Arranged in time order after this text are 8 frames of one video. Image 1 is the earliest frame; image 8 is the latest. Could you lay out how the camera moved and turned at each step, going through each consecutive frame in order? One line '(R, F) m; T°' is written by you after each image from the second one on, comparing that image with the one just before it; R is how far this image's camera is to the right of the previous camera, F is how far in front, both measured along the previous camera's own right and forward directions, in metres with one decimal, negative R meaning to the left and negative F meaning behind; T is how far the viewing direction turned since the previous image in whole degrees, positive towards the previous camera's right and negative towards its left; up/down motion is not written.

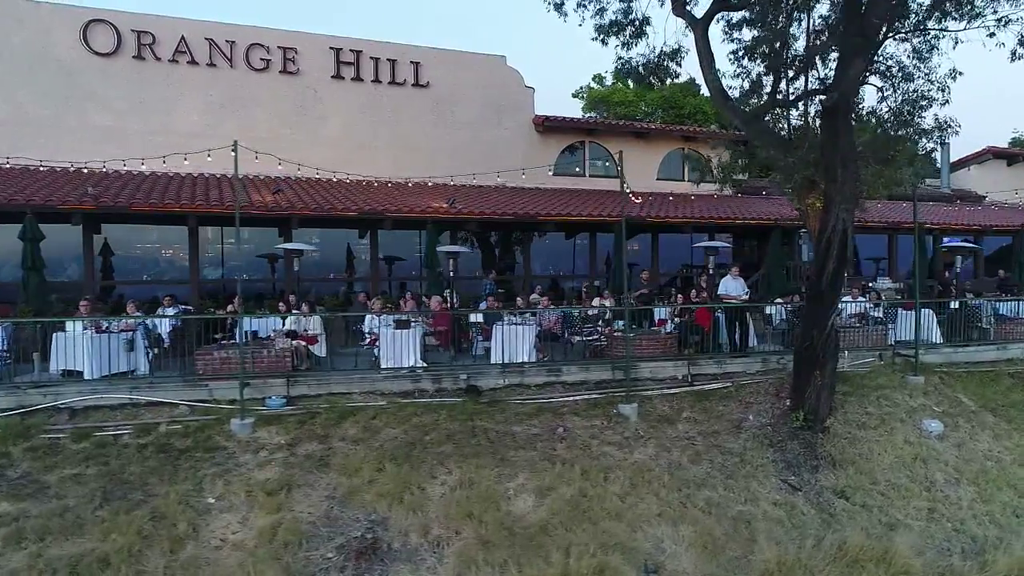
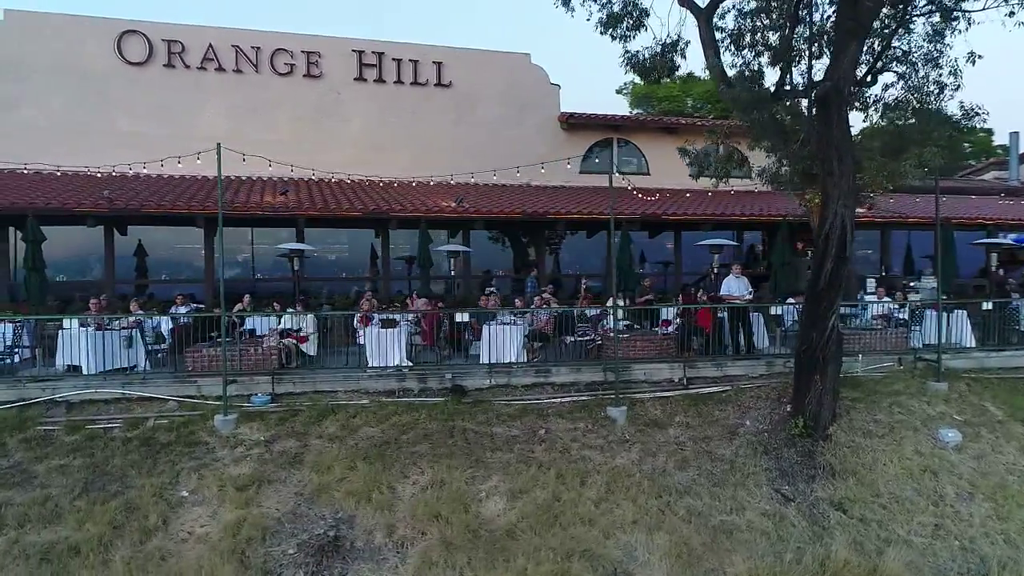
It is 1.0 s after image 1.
(+1.2, +0.2) m; -6°
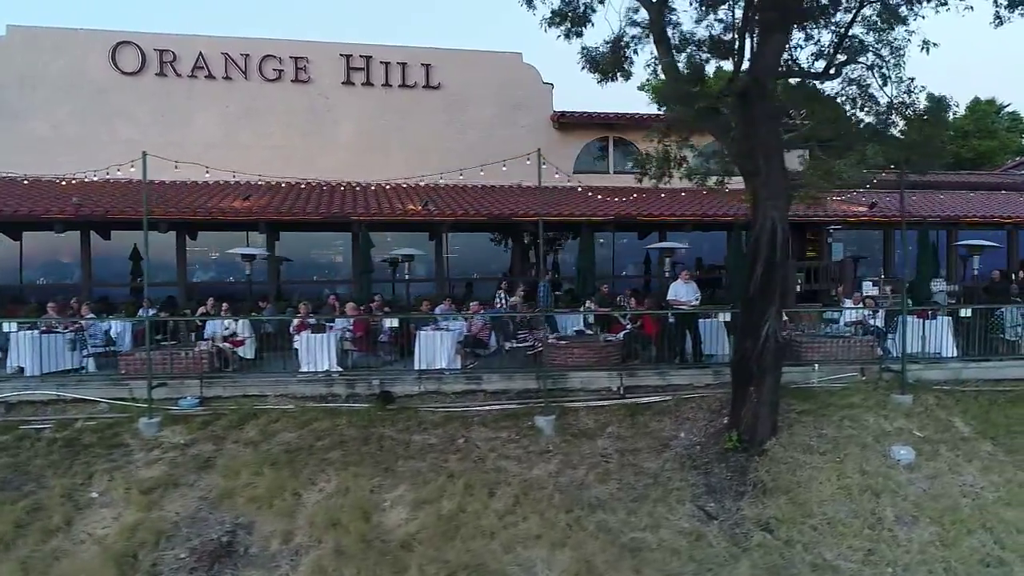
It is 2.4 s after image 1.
(+1.9, +0.3) m; -5°
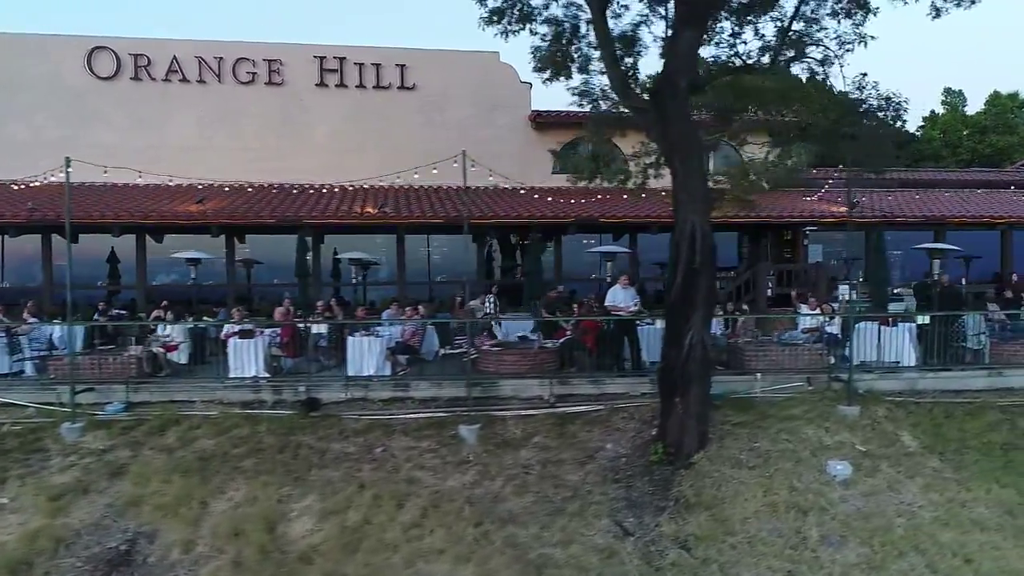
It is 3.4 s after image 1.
(+1.5, +0.3) m; -3°
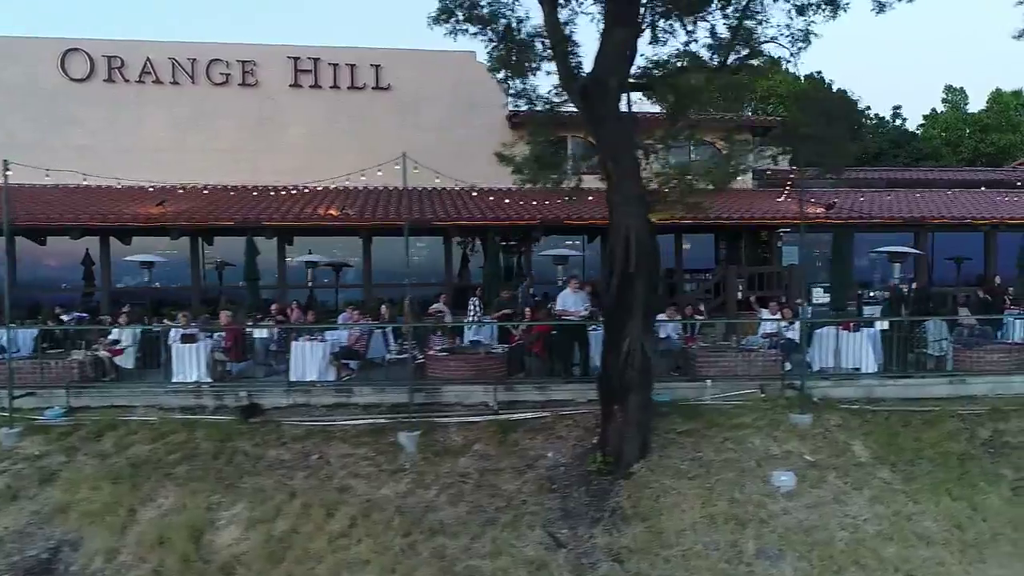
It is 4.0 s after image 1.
(+1.0, +0.2) m; -1°
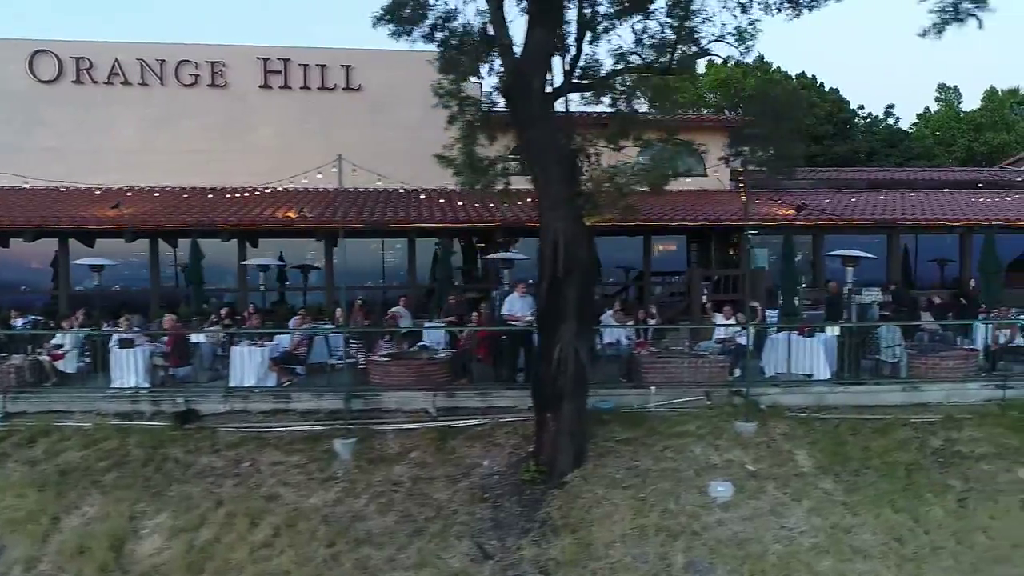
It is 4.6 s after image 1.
(+0.9, +0.2) m; -1°
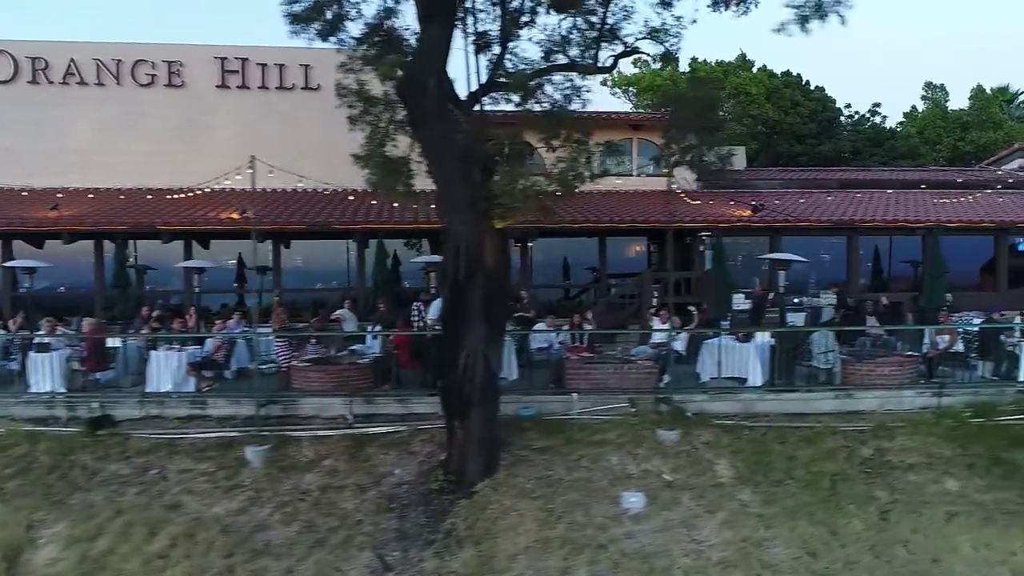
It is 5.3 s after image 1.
(+1.2, +0.2) m; -1°
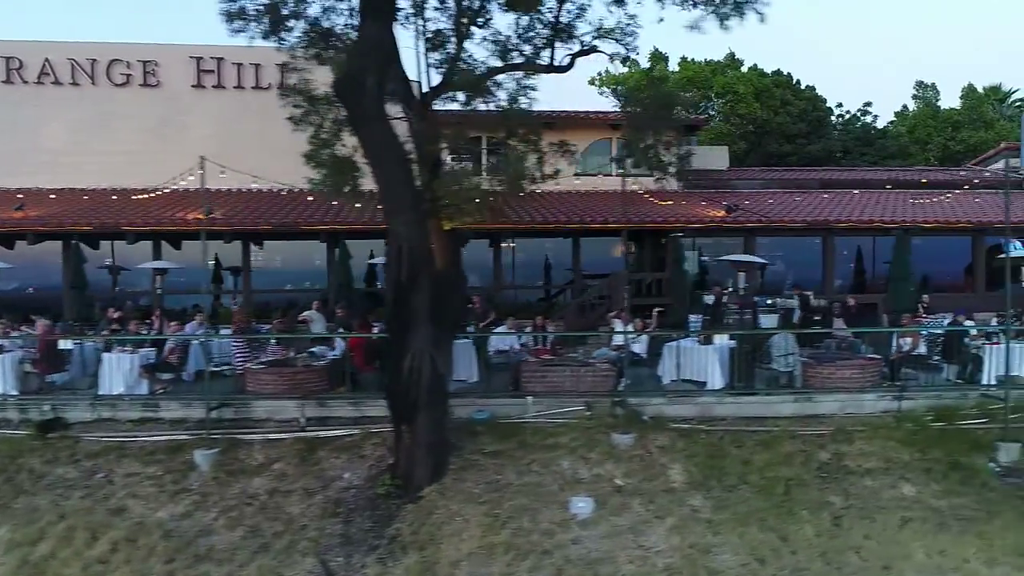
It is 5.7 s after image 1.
(+0.6, +0.1) m; 0°
